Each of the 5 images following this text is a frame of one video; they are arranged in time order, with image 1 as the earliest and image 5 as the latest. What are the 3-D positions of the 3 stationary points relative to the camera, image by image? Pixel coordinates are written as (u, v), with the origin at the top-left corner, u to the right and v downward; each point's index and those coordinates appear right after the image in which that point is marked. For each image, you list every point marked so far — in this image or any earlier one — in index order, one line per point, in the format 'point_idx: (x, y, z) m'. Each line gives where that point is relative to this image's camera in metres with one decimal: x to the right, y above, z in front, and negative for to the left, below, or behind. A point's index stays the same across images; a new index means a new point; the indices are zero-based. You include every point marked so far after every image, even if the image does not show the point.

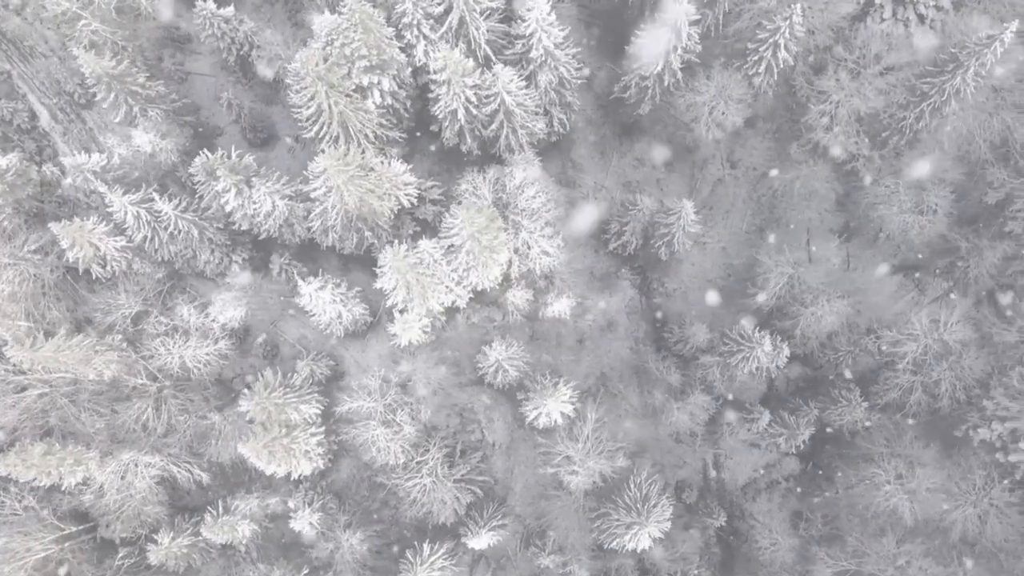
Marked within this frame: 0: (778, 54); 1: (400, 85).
0: (+7.7, +6.8, +17.9) m
1: (-3.4, +6.1, +18.6) m
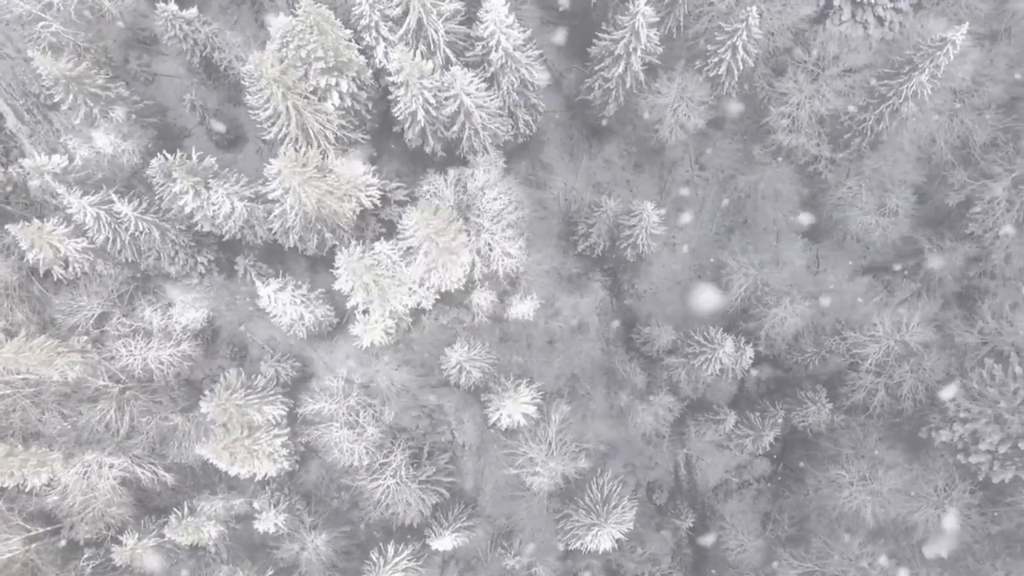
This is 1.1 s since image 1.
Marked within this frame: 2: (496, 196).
0: (+6.5, +6.7, +17.9) m
1: (-4.6, +6.1, +18.7) m
2: (-0.6, +2.9, +19.6) m
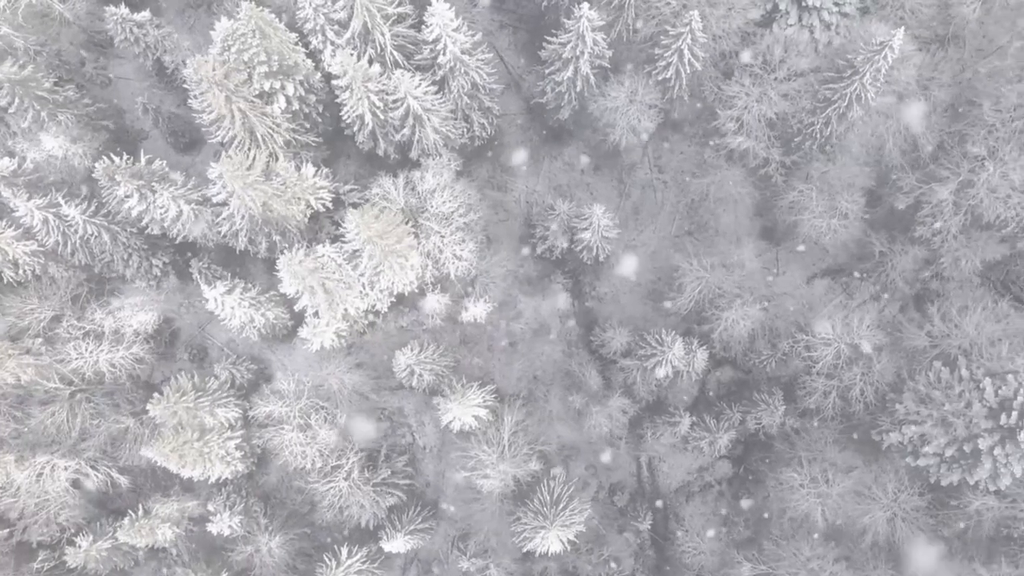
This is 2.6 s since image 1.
0: (+5.0, +6.6, +18.0) m
1: (-6.1, +6.0, +18.7) m
2: (-2.1, +2.9, +19.6) m
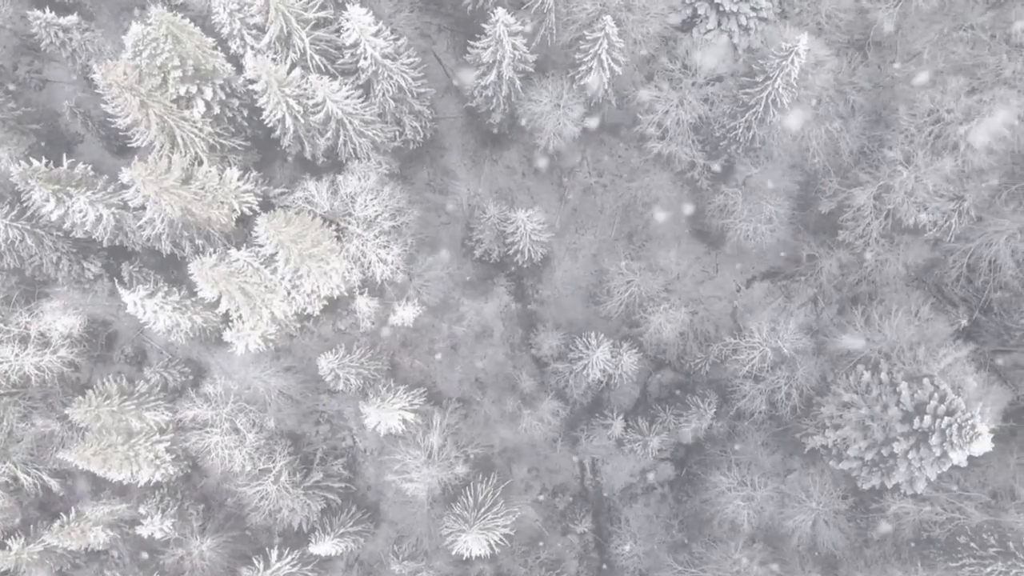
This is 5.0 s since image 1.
0: (+2.6, +6.5, +18.0) m
1: (-8.5, +5.9, +18.7) m
2: (-4.5, +2.7, +19.7) m
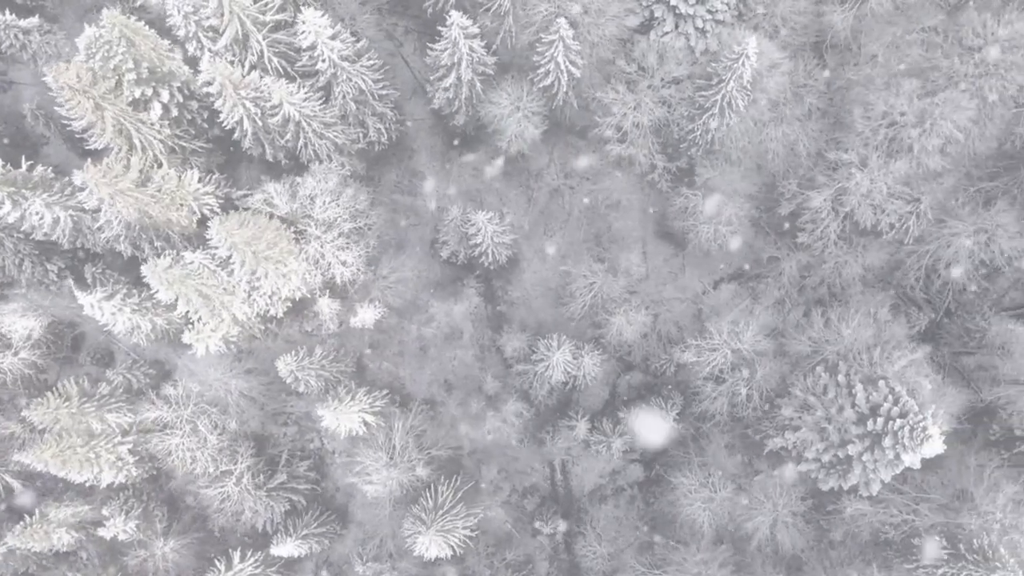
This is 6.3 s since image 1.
0: (+1.3, +6.5, +18.0) m
1: (-9.7, +5.8, +18.7) m
2: (-5.7, +2.7, +19.7) m
